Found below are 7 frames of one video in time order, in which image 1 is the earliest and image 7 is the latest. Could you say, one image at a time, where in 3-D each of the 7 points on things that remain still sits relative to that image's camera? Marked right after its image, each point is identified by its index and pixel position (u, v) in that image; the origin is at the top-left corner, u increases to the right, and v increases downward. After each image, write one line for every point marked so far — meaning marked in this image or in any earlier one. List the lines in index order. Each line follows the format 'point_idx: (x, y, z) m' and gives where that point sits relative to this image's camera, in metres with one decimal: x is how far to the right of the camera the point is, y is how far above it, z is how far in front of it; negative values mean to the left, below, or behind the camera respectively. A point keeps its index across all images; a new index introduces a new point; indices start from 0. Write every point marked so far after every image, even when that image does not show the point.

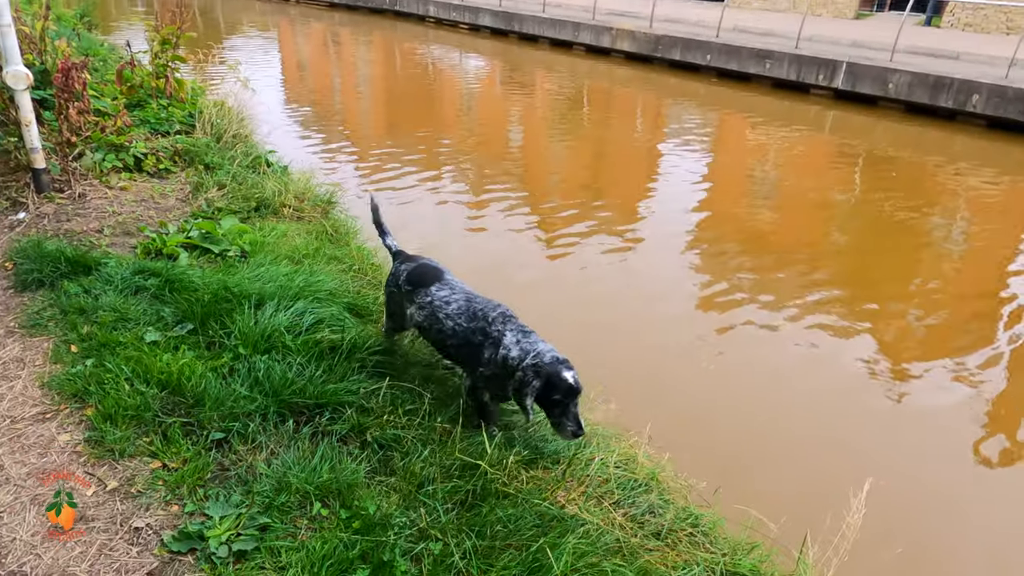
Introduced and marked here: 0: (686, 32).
0: (+3.4, +5.0, +12.8) m
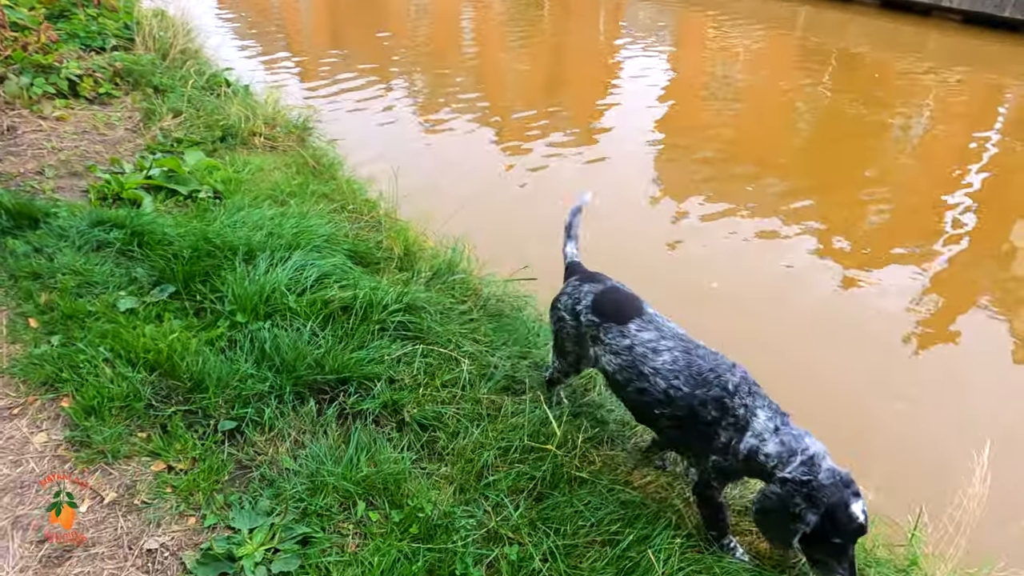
0: (+2.6, +6.6, +12.0) m
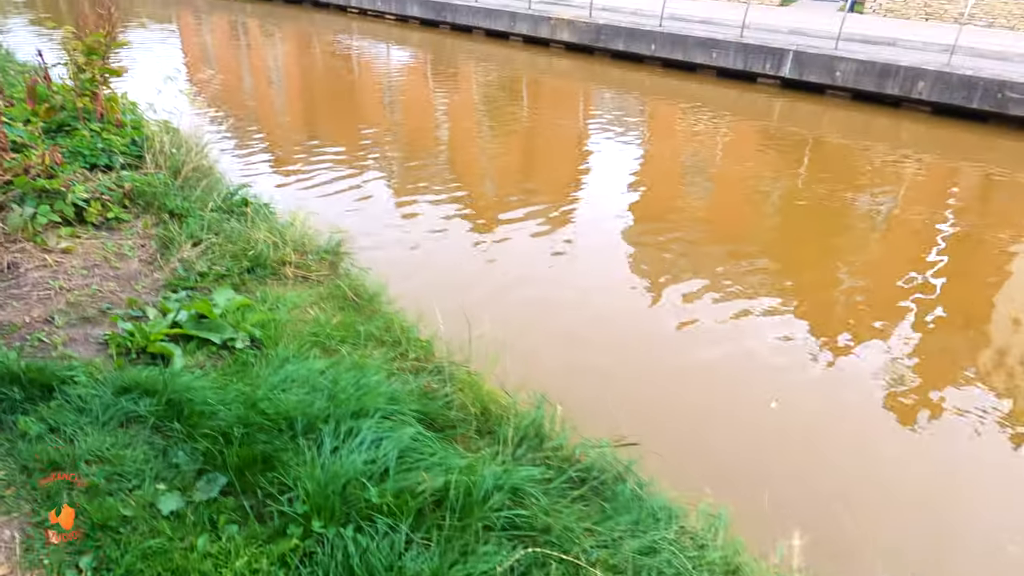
0: (+2.2, +5.1, +12.5) m
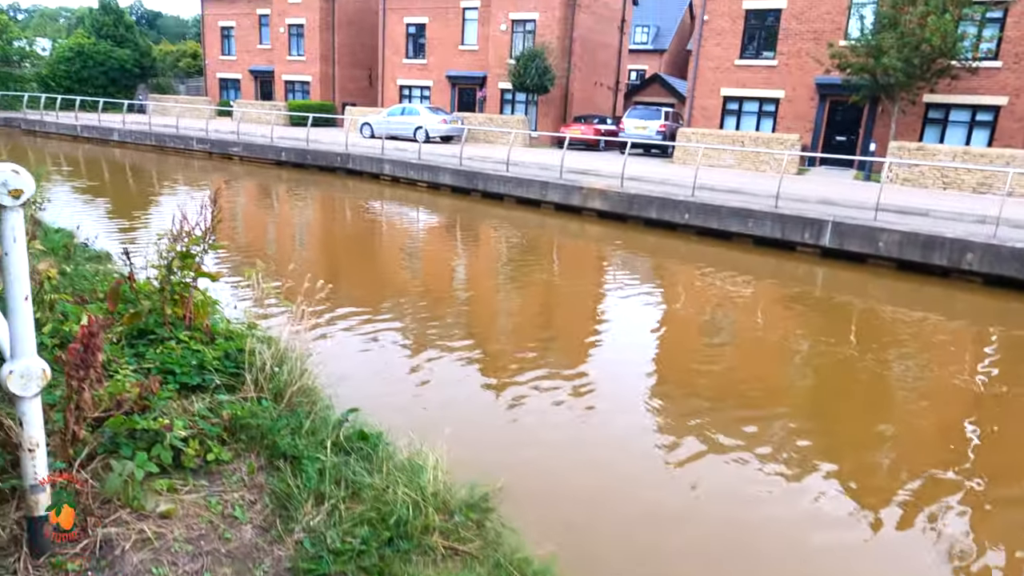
0: (+2.8, +1.9, +12.9) m
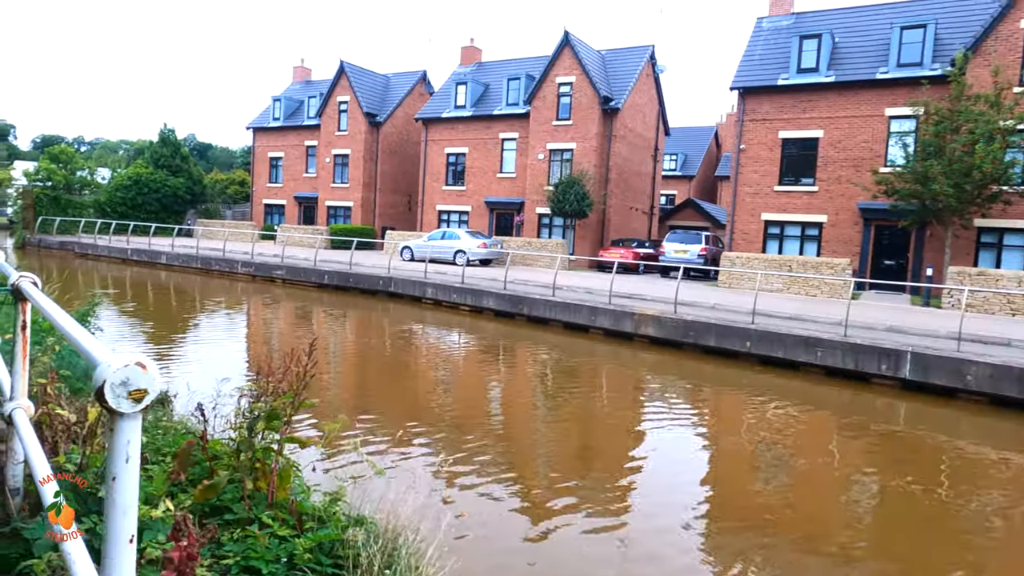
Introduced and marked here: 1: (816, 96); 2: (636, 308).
0: (+3.8, -0.5, +12.5) m
1: (+8.9, +5.6, +19.5) m
2: (+2.5, -0.4, +13.3) m
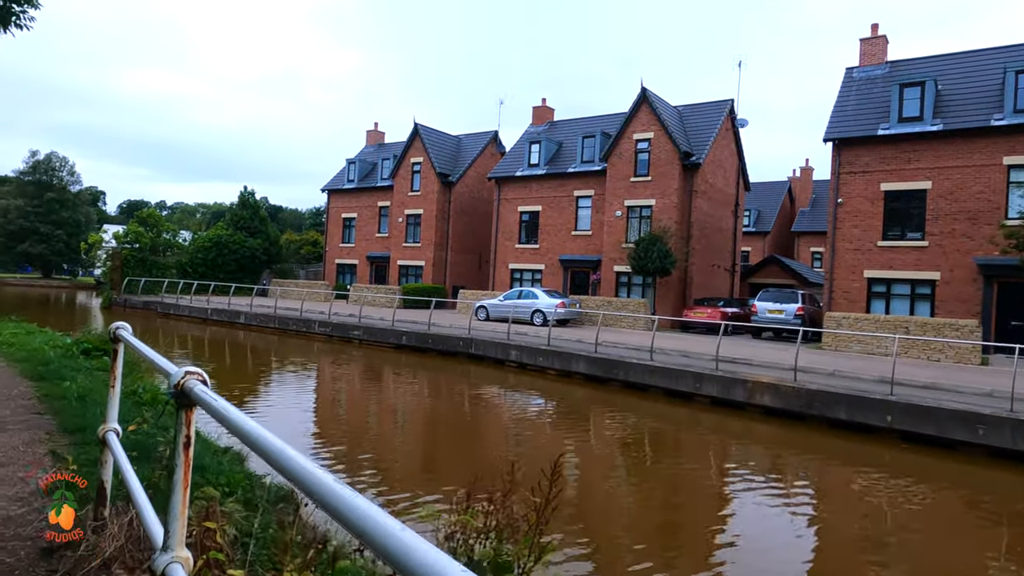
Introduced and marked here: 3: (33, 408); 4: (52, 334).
0: (+5.5, -1.6, +11.2) m
1: (+11.2, +3.9, +18.3) m
2: (+4.3, -1.6, +12.1) m
3: (-4.2, -1.1, +5.8) m
4: (-8.0, -0.8, +11.6) m
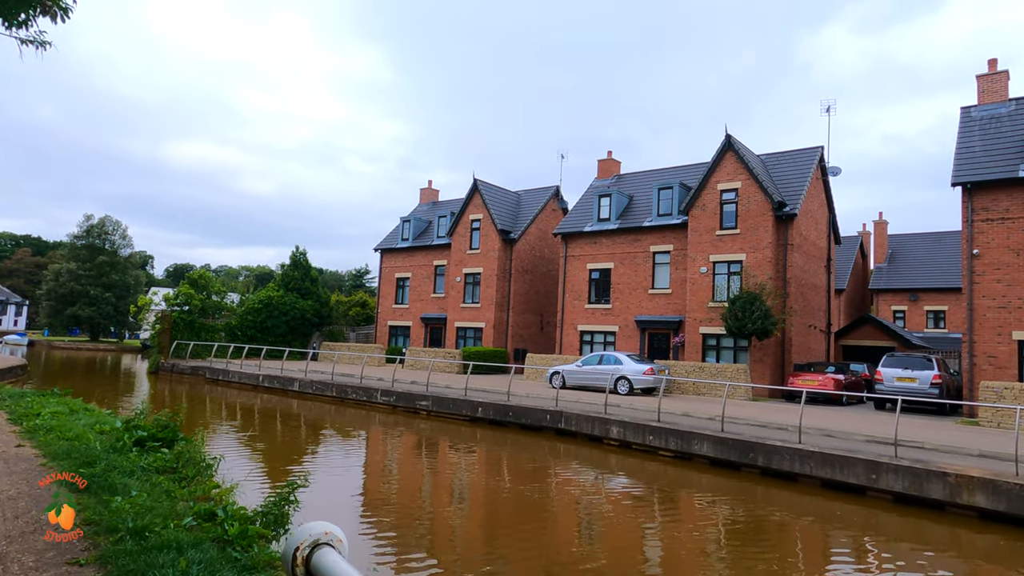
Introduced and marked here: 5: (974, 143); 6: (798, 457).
0: (+7.4, -2.5, +8.7) m
1: (+13.5, +2.4, +15.9) m
2: (+6.2, -2.6, +9.6) m
3: (-2.6, -1.5, +3.9) m
4: (-6.1, -1.8, +9.8) m
5: (+12.6, +4.0, +18.2) m
6: (+4.8, -2.8, +11.1) m
